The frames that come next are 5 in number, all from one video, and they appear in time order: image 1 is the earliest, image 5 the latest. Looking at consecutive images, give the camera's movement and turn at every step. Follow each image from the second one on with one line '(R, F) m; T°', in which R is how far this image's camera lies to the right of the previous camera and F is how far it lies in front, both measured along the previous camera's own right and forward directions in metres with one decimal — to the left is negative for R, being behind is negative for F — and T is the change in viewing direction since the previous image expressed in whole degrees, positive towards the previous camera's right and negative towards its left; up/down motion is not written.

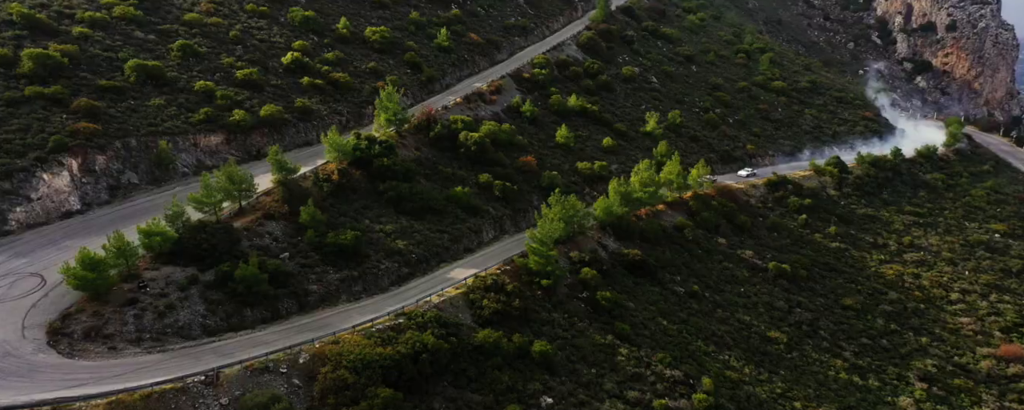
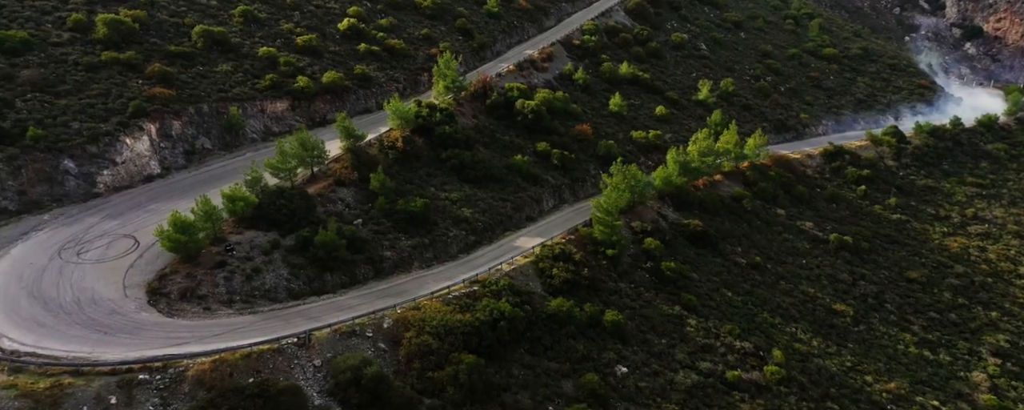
(-2.5, -0.1) m; -3°
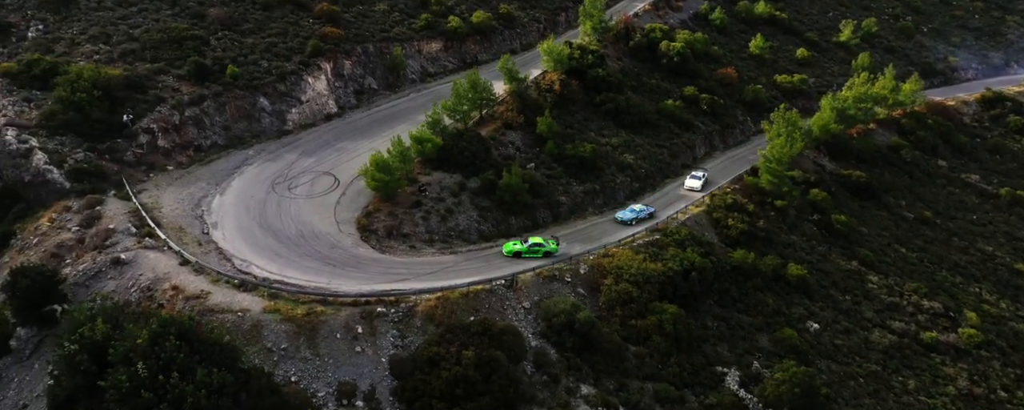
(-5.8, -0.1) m; -7°
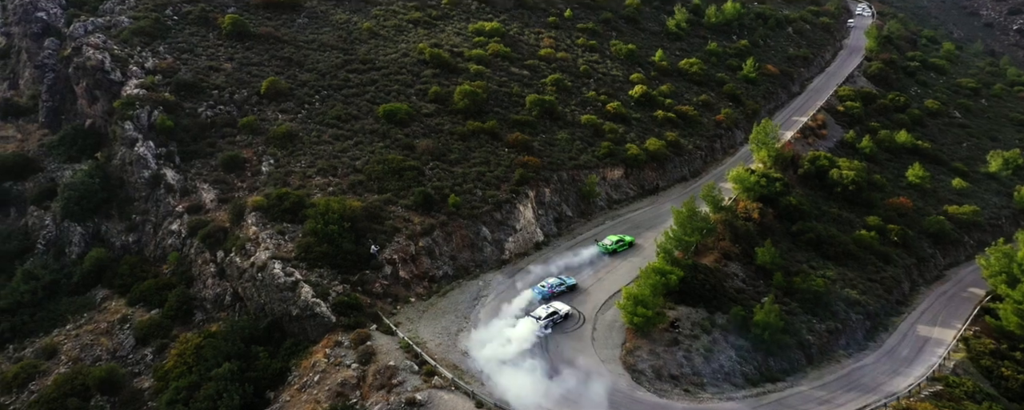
(-9.9, +1.5) m; -6°
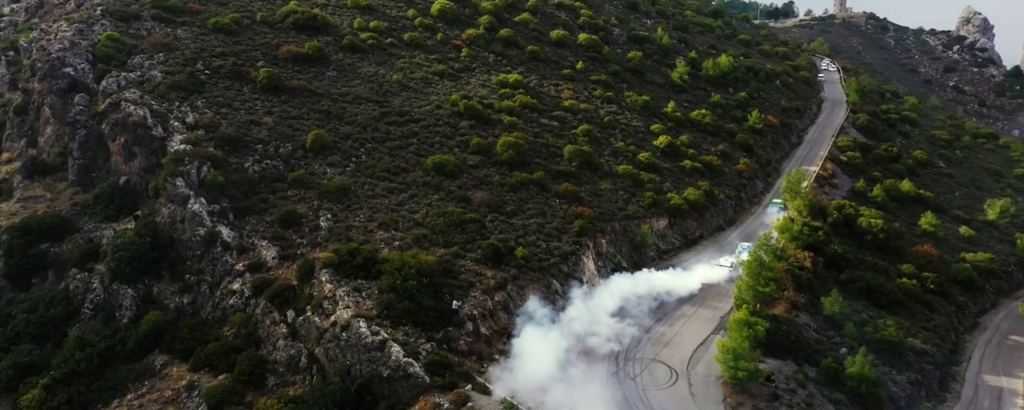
(-5.5, +1.0) m; +2°
